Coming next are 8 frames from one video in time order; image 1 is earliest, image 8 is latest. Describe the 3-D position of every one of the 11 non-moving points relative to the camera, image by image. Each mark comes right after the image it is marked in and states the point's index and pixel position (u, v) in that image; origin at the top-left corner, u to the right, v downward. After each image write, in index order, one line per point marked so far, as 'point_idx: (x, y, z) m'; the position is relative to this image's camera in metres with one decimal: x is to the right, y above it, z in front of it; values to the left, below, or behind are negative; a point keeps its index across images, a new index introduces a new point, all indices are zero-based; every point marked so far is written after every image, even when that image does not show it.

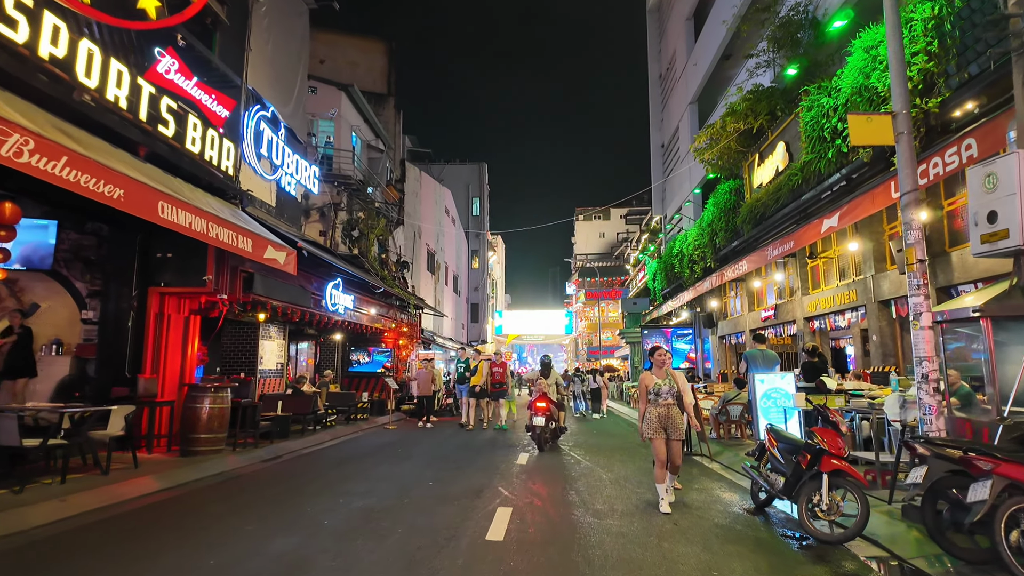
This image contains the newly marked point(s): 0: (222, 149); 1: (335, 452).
0: (-5.0, +2.4, +10.0) m
1: (-3.4, -3.1, +11.1) m
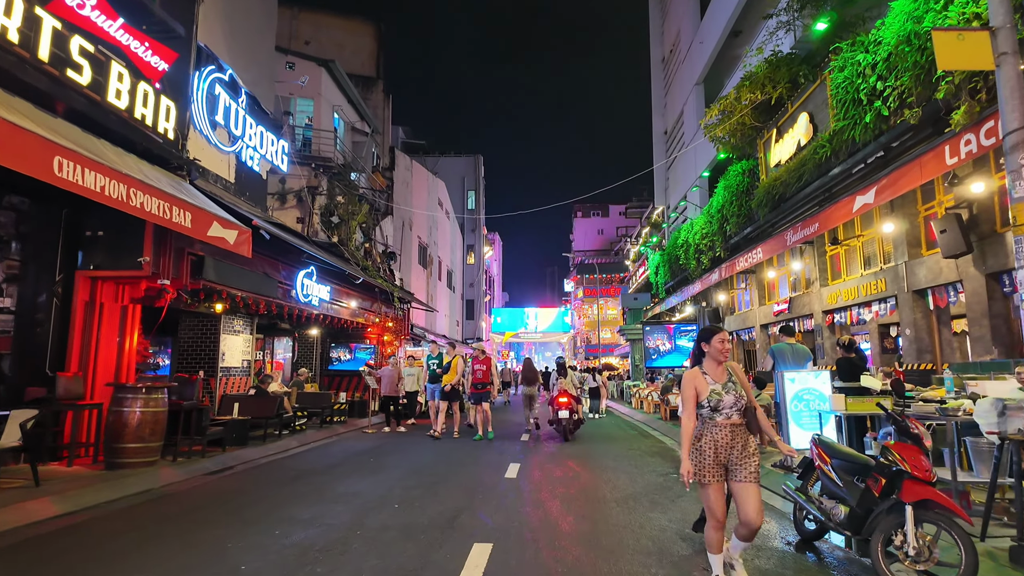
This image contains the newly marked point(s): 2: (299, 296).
0: (-5.2, +2.6, +8.6) m
1: (-3.5, -2.9, +9.7) m
2: (-4.8, -0.2, +13.2) m
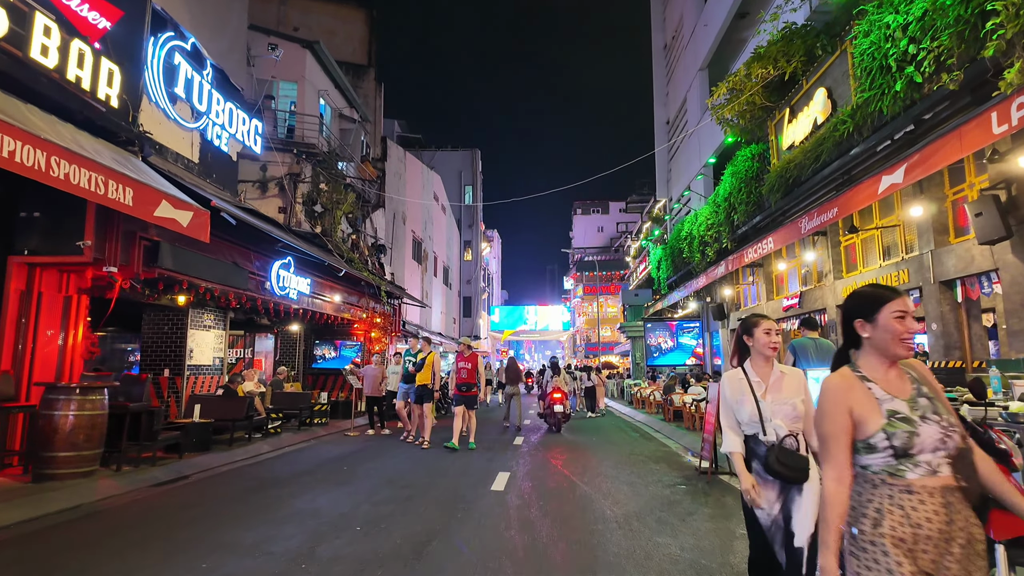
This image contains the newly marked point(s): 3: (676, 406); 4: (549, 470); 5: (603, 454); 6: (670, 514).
0: (-5.3, +2.8, +7.6) m
1: (-3.7, -2.7, +8.7) m
2: (-4.9, 0.0, +12.3) m
3: (+4.4, -3.1, +15.6) m
4: (+0.5, -2.7, +8.5) m
5: (+1.6, -3.0, +10.5) m
6: (+1.7, -2.4, +6.2) m
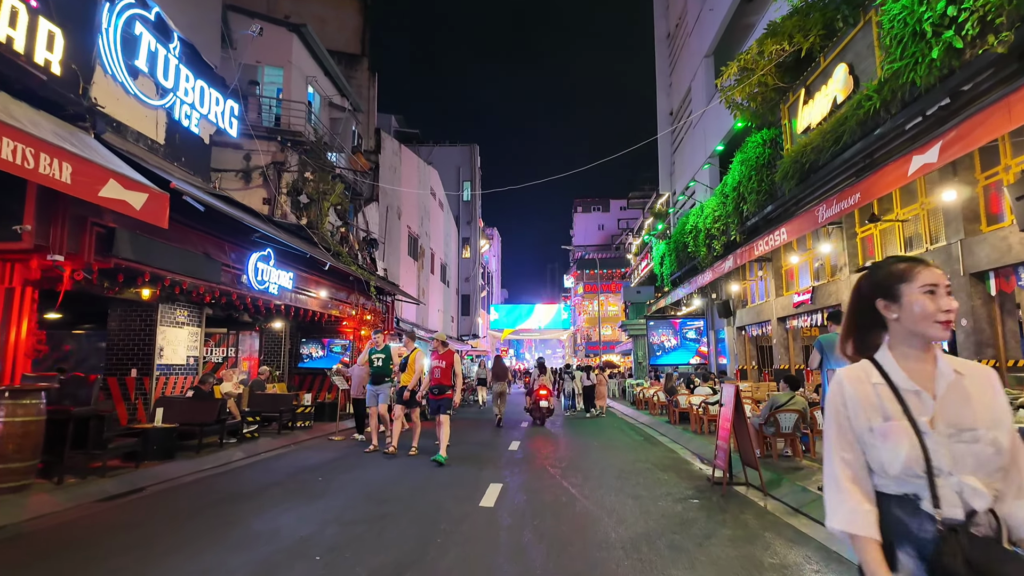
0: (-5.4, +2.9, +6.8) m
1: (-3.8, -2.6, +7.9) m
2: (-5.0, +0.1, +11.4) m
3: (+4.3, -3.0, +14.7) m
4: (+0.4, -2.5, +7.7) m
5: (+1.5, -2.8, +9.6) m
6: (+1.6, -2.3, +5.3) m
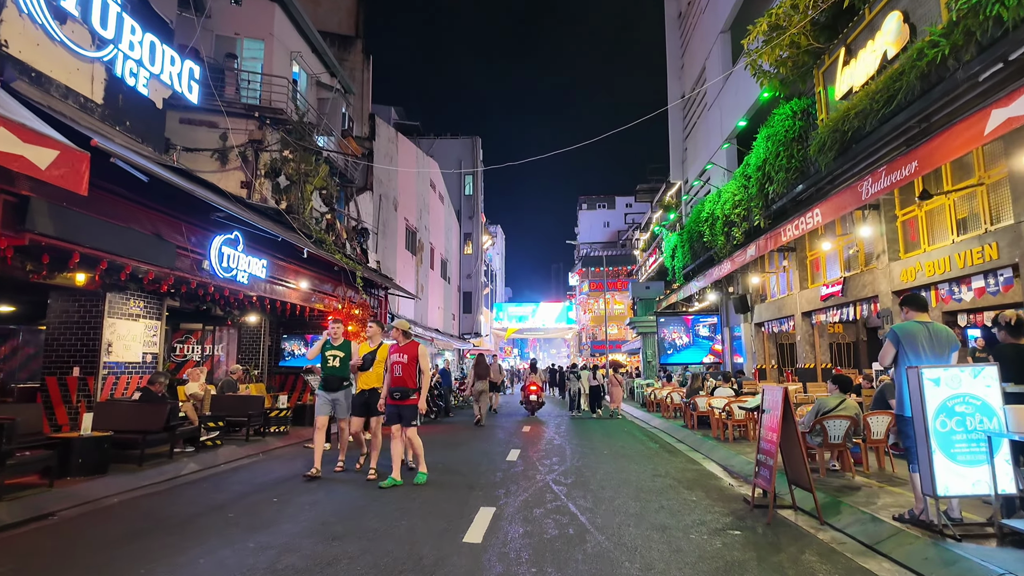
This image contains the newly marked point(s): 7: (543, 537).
0: (-5.5, +3.1, +5.4) m
1: (-3.8, -2.4, +6.5) m
2: (-5.1, +0.3, +10.1) m
3: (+4.3, -2.8, +13.3) m
4: (+0.4, -2.3, +6.3) m
5: (+1.5, -2.6, +8.2) m
6: (+1.5, -2.0, +3.9) m
7: (+0.3, -2.2, +5.2) m
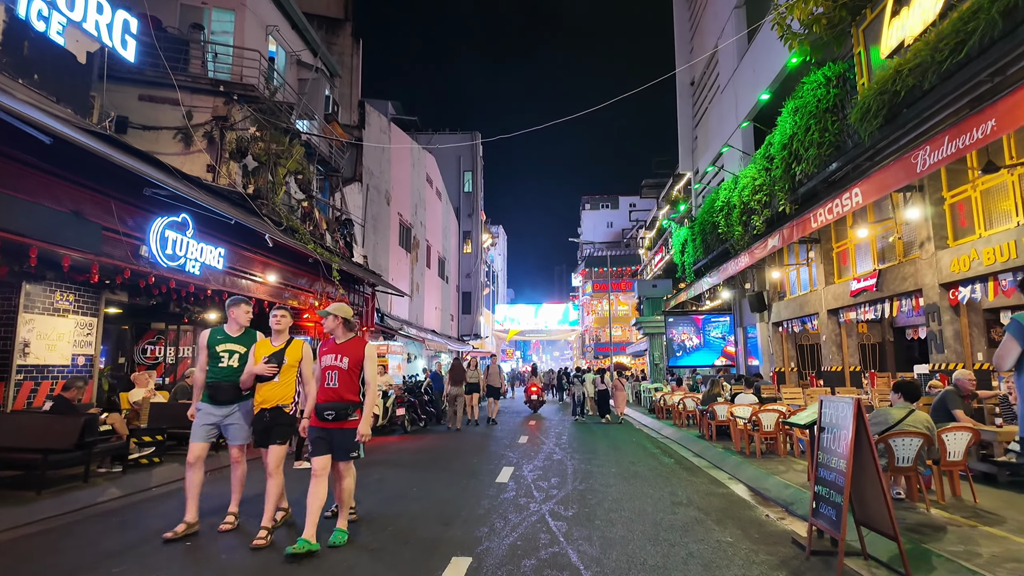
0: (-5.6, +3.3, +4.0) m
1: (-4.0, -2.2, +5.0) m
2: (-5.2, +0.5, +8.6) m
3: (+4.2, -2.6, +11.8) m
4: (+0.2, -2.2, +4.8) m
5: (+1.4, -2.5, +6.7) m
6: (+1.3, -1.9, +2.4) m
7: (+0.2, -2.0, +3.7) m
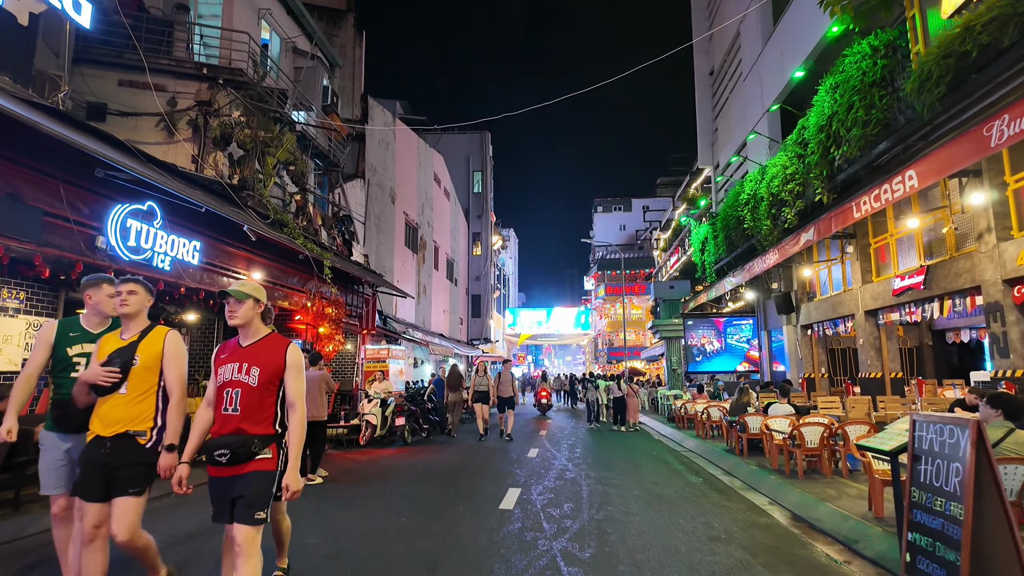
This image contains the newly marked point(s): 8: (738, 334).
0: (-5.6, +3.4, +3.0) m
1: (-4.0, -2.2, +4.0) m
2: (-5.1, +0.5, +7.6) m
3: (+4.3, -2.6, +10.6) m
4: (+0.2, -2.1, +3.7) m
5: (+1.4, -2.4, +5.6) m
6: (+1.3, -1.8, +1.3) m
7: (+0.1, -1.9, +2.6) m
8: (+7.6, -1.5, +19.7) m
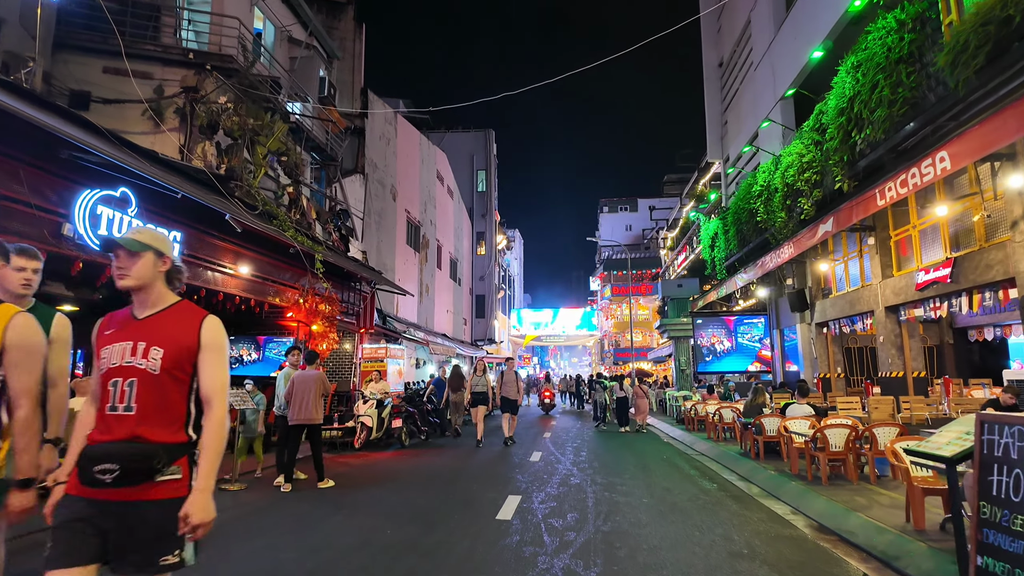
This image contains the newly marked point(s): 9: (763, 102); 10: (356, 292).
0: (-5.7, +3.5, +2.5) m
1: (-4.0, -2.0, +3.5) m
2: (-5.1, +0.6, +7.1) m
3: (+4.3, -2.5, +10.0) m
4: (+0.2, -2.0, +3.1) m
5: (+1.4, -2.3, +5.0) m
6: (+1.2, -1.6, +0.7) m
7: (+0.1, -1.8, +2.0) m
8: (+7.7, -1.4, +19.0) m
9: (+6.9, +5.1, +16.2) m
10: (-4.0, -0.1, +15.3) m
